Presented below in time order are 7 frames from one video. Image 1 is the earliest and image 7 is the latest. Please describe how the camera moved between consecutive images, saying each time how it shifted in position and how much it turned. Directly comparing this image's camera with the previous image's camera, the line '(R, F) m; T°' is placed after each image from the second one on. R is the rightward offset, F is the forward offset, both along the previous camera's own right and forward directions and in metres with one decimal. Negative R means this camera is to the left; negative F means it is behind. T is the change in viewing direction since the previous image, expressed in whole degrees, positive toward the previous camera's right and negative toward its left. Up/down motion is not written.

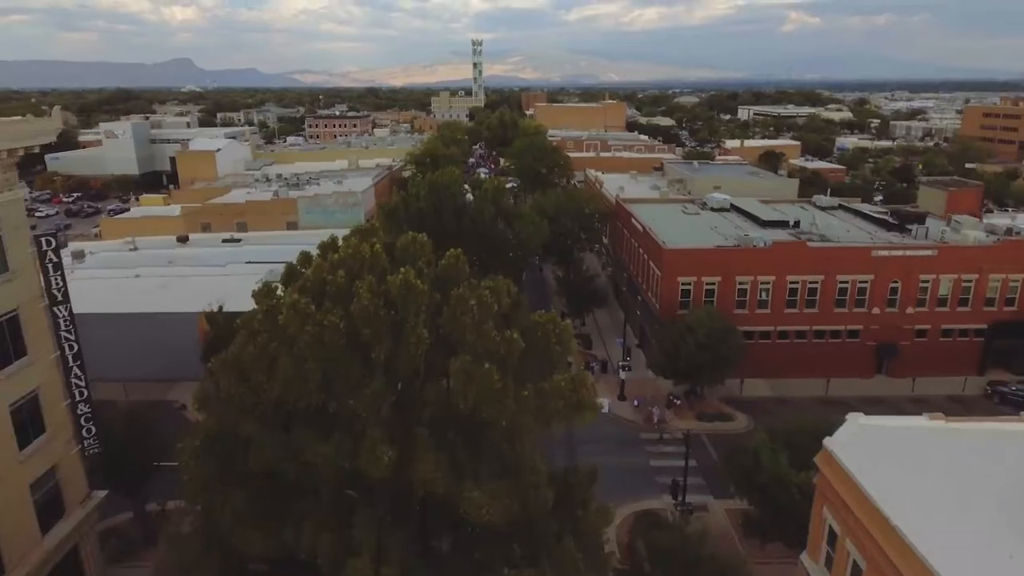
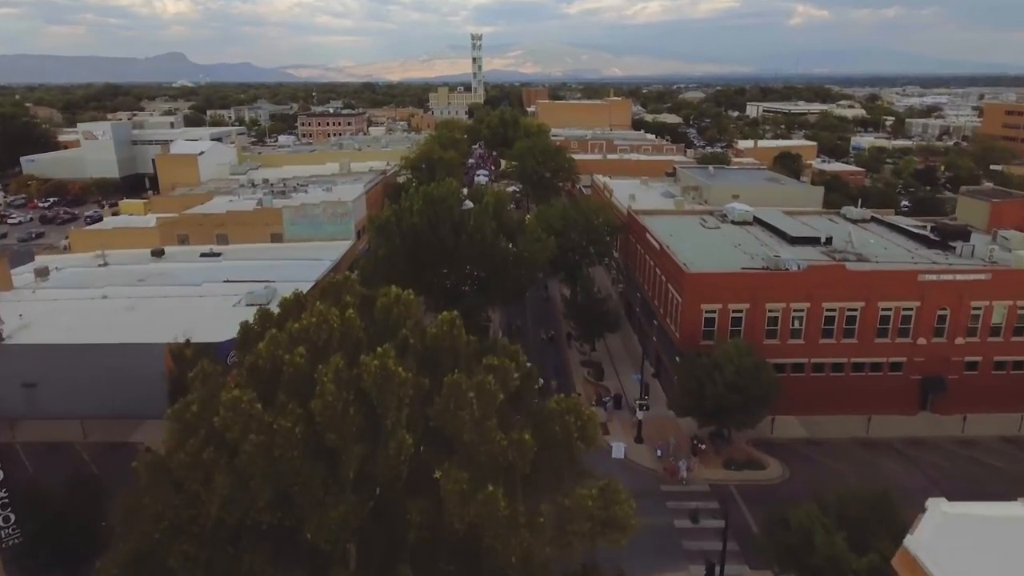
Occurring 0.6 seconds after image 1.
(-0.1, +4.0) m; 0°
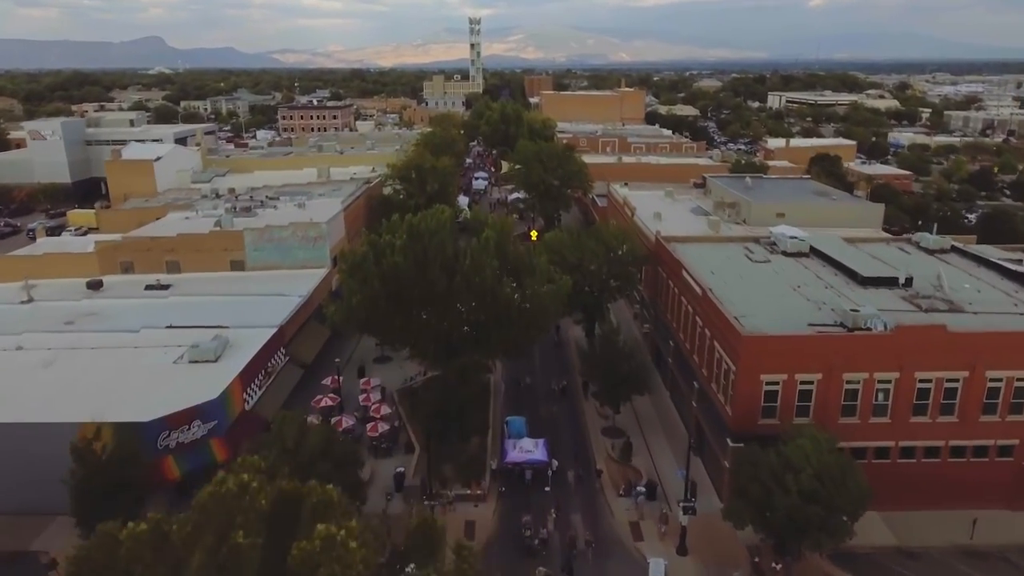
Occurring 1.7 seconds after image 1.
(-0.2, +7.6) m; 0°
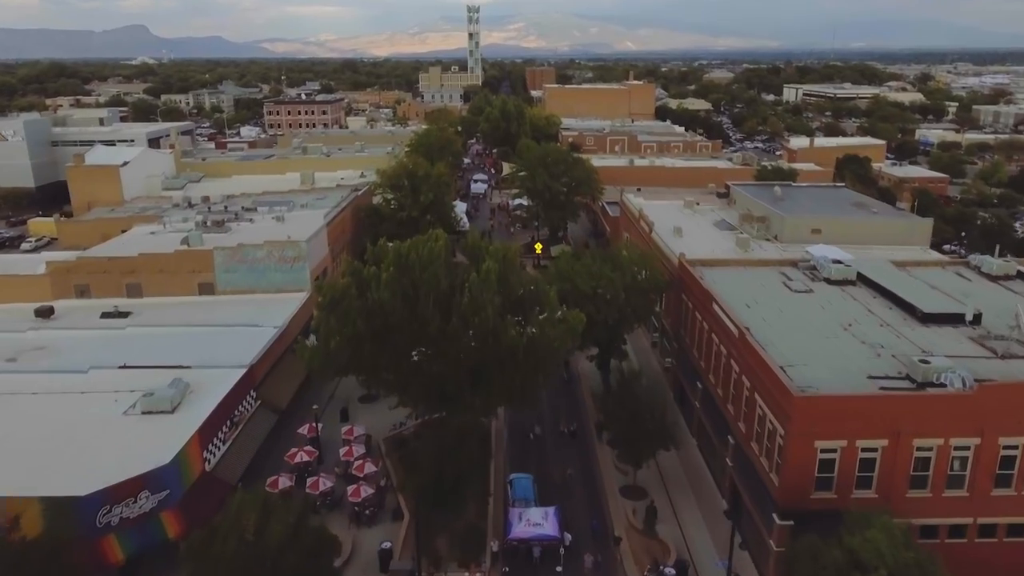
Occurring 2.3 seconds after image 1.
(-0.1, +4.6) m; 0°
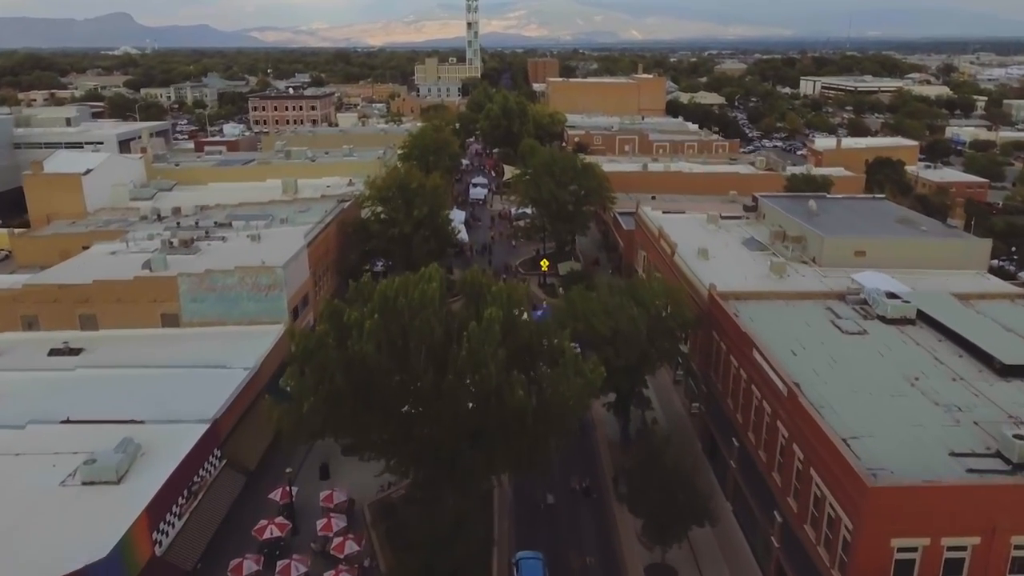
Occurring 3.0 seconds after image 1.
(-0.2, +4.3) m; 0°
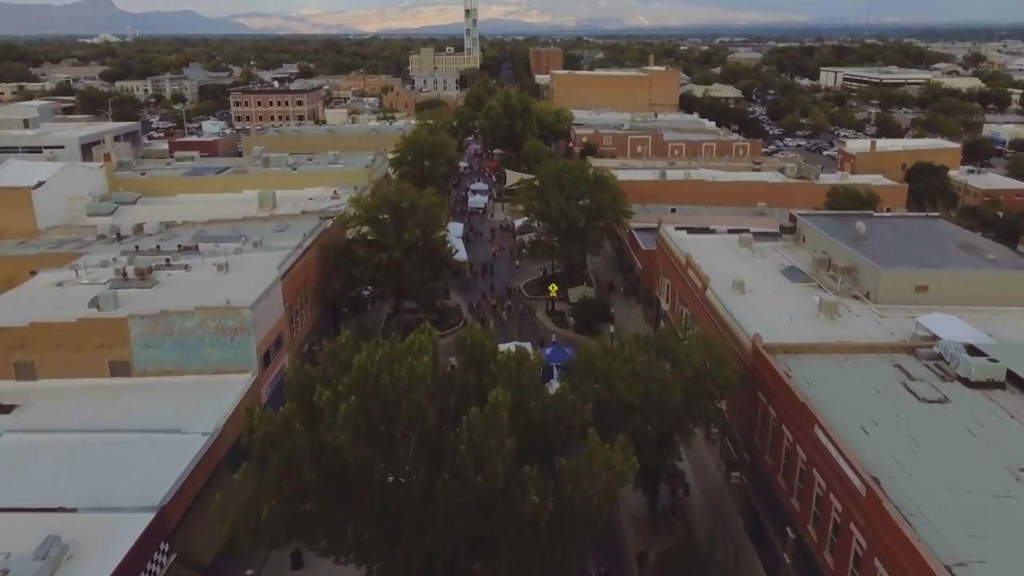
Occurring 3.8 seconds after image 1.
(-0.2, +4.6) m; 0°
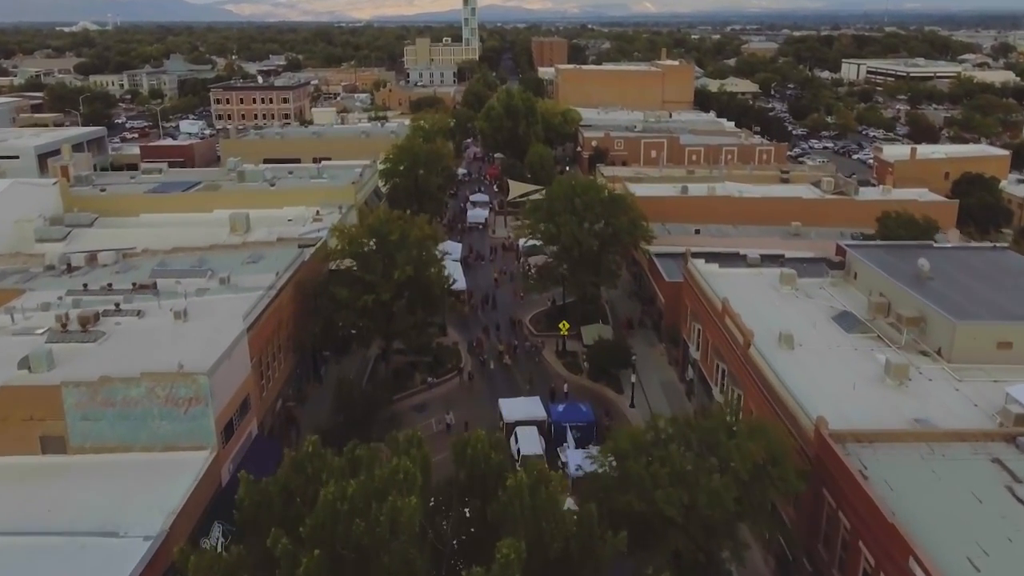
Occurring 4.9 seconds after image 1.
(-0.2, +4.5) m; 0°
